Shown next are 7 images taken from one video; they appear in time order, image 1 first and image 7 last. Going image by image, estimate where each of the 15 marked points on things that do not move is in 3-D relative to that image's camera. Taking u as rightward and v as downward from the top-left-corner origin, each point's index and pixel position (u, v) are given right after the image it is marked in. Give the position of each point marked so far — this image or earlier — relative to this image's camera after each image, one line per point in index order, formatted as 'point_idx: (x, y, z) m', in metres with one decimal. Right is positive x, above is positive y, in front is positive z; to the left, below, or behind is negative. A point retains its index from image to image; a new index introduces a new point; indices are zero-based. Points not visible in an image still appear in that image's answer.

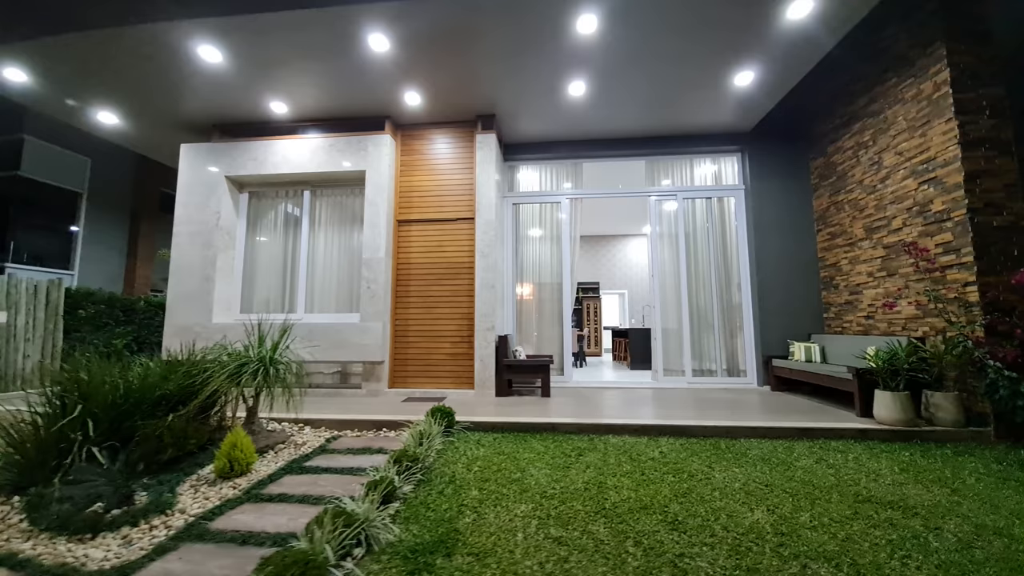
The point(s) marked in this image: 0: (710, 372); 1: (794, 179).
0: (+2.5, -1.1, +5.3) m
1: (+3.5, +1.4, +5.2) m
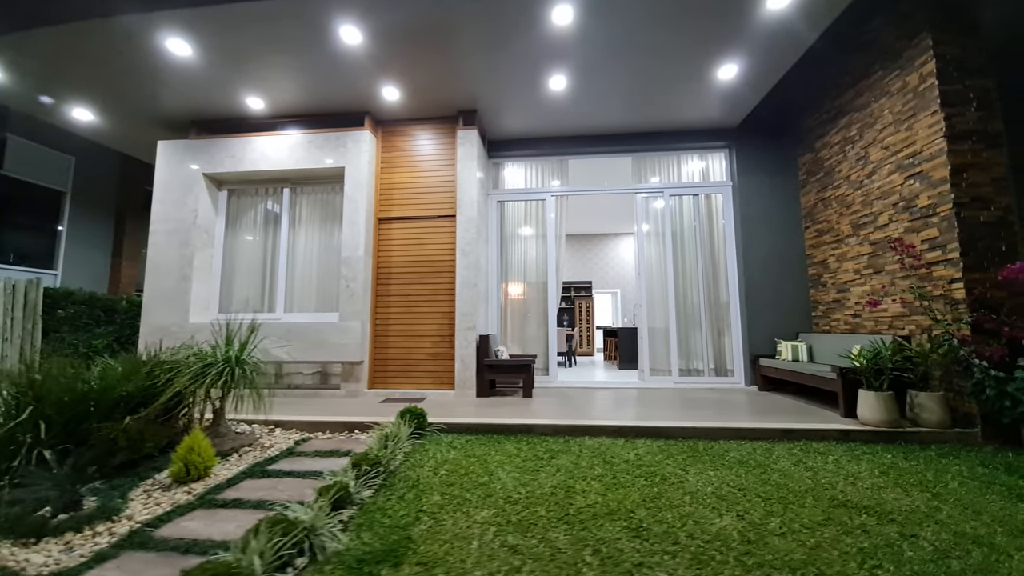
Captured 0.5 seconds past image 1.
0: (+2.3, -1.1, +5.2) m
1: (+3.3, +1.4, +5.1) m
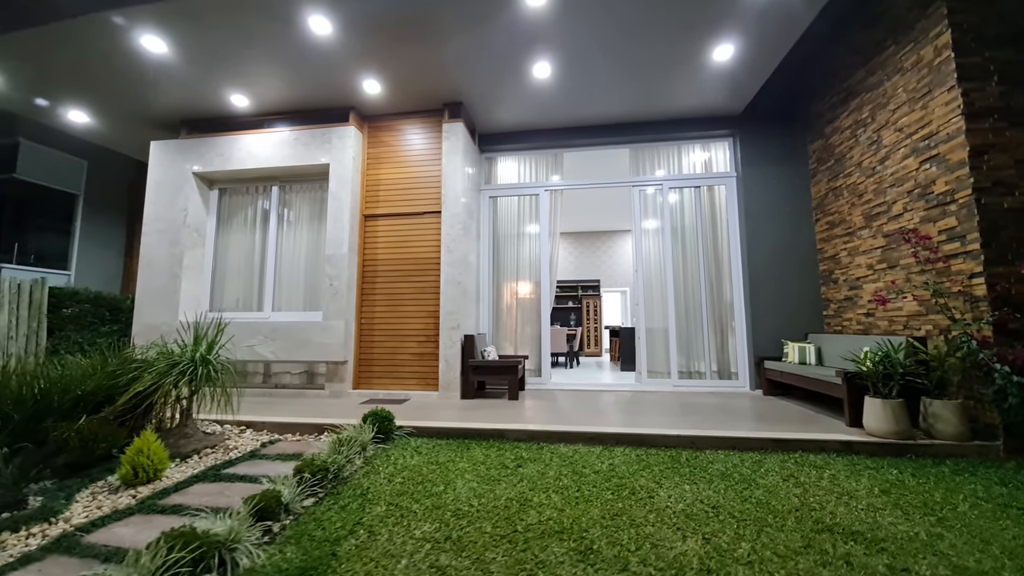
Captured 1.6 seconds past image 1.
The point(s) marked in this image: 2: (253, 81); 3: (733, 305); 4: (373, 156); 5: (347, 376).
0: (+2.2, -1.0, +4.9) m
1: (+3.2, +1.4, +4.8) m
2: (-2.7, +2.1, +4.3) m
3: (+2.6, -0.2, +4.9) m
4: (-1.6, +1.5, +4.9) m
5: (-1.8, -1.0, +4.5) m
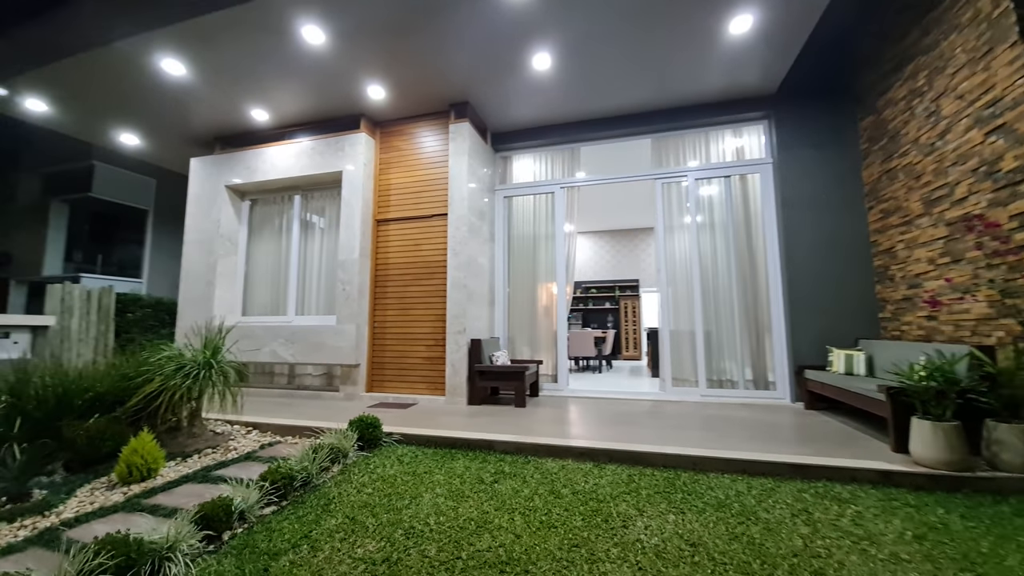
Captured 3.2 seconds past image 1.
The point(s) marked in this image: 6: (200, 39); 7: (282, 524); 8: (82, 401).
0: (+2.3, -1.0, +4.5) m
1: (+3.3, +1.4, +4.2) m
2: (-2.6, +2.1, +4.5) m
3: (+2.7, -0.2, +4.4) m
4: (-1.5, +1.5, +5.0) m
5: (-1.7, -1.0, +4.6) m
6: (-2.7, +2.1, +3.6) m
7: (-1.1, -1.2, +2.1) m
8: (-3.0, -0.8, +2.9) m
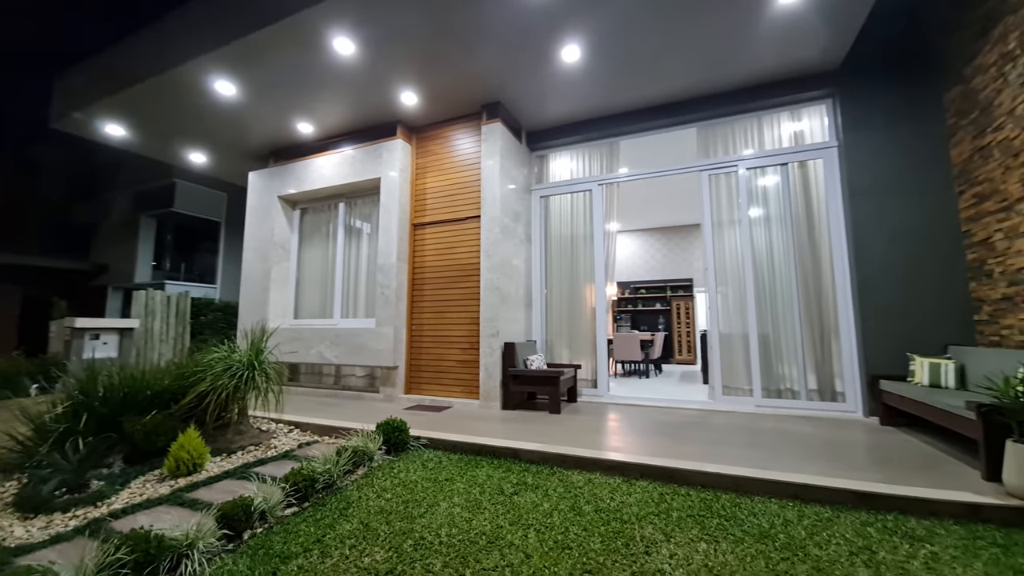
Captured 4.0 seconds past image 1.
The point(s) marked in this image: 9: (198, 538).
0: (+2.7, -1.0, +4.0) m
1: (+3.5, +1.4, +3.7) m
2: (-2.2, +2.0, +4.7) m
3: (+3.0, -0.2, +3.9) m
4: (-1.1, +1.5, +5.0) m
5: (-1.3, -1.0, +4.7) m
6: (-2.4, +2.1, +3.8) m
7: (-1.1, -1.2, +2.1) m
8: (-2.8, -0.8, +3.1) m
9: (-1.4, -1.1, +1.8) m
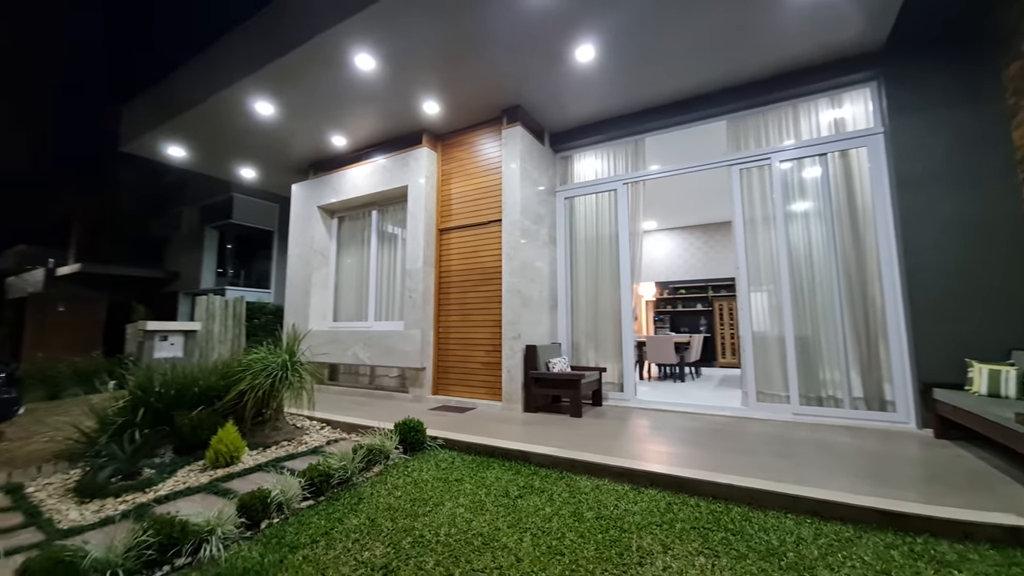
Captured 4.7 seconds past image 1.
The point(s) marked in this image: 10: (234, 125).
0: (+2.9, -1.0, +3.8) m
1: (+3.6, +1.4, +3.3) m
2: (-2.0, +2.0, +4.9) m
3: (+3.2, -0.2, +3.6) m
4: (-0.8, +1.4, +5.1) m
5: (-1.0, -1.1, +4.8) m
6: (-2.3, +2.0, +4.1) m
7: (-1.1, -1.2, +2.2) m
8: (-2.6, -0.9, +3.5) m
9: (-1.4, -1.1, +2.0) m
10: (-3.3, +1.9, +5.0) m
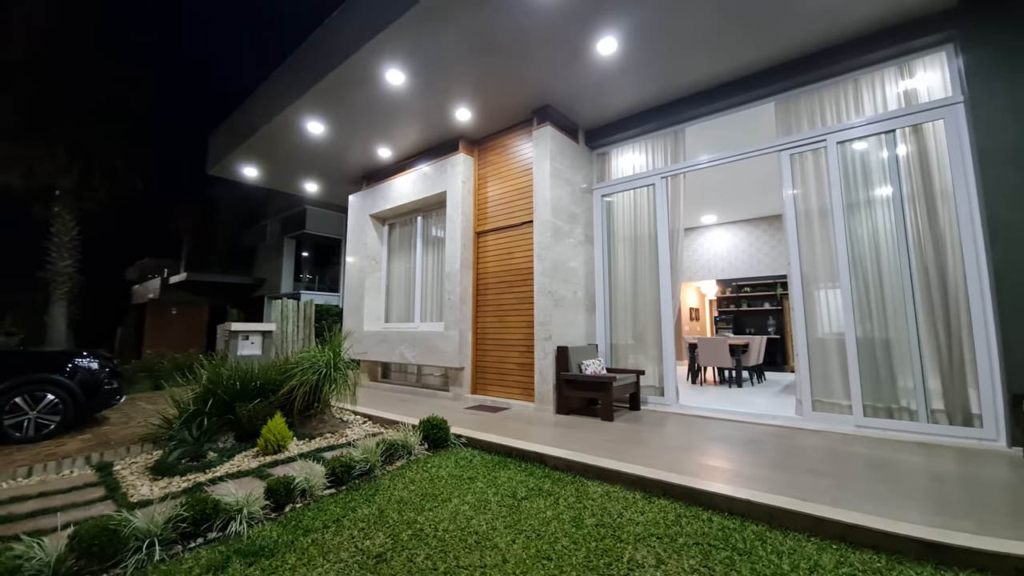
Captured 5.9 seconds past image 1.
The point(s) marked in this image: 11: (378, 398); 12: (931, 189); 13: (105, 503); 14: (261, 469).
0: (+3.1, -1.0, +3.3) m
1: (+3.7, +1.5, +2.7) m
2: (-1.6, +1.9, +5.2) m
3: (+3.4, -0.1, +3.1) m
4: (-0.3, +1.4, +5.3) m
5: (-0.6, -1.1, +5.0) m
6: (-2.0, +2.0, +4.5) m
7: (-1.0, -1.3, +2.4) m
8: (-2.4, -0.9, +3.9) m
9: (-1.4, -1.1, +2.2) m
10: (-2.8, +1.9, +5.5) m
11: (-1.6, -1.3, +5.1) m
12: (+3.3, +0.8, +3.3) m
13: (-2.3, -1.2, +2.4) m
14: (-1.8, -1.3, +3.0) m
